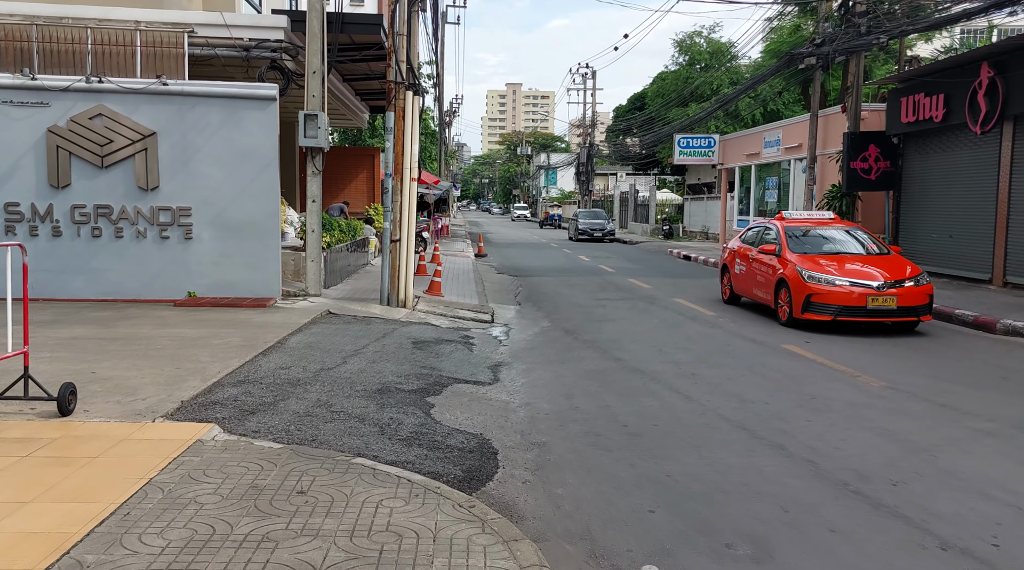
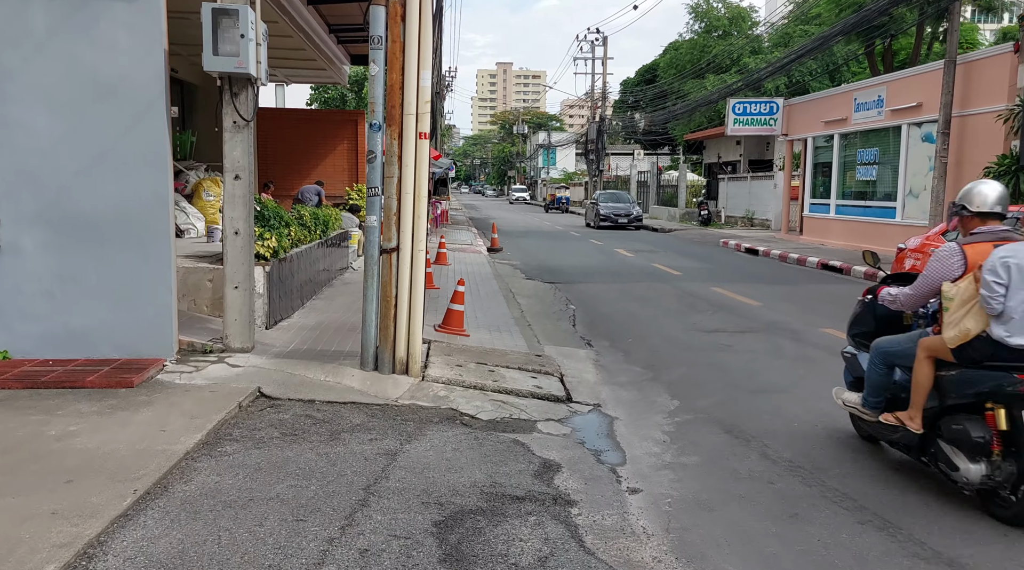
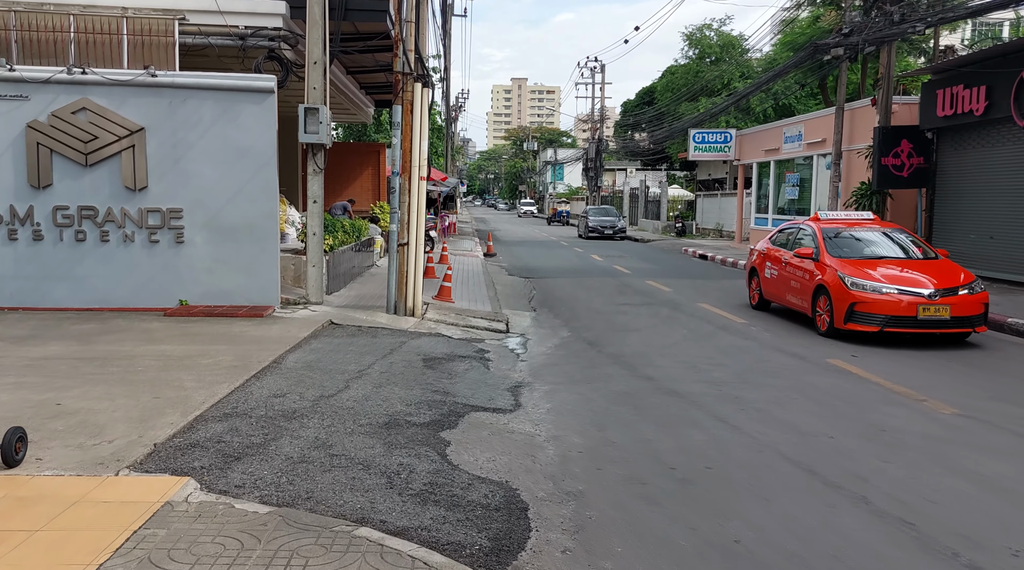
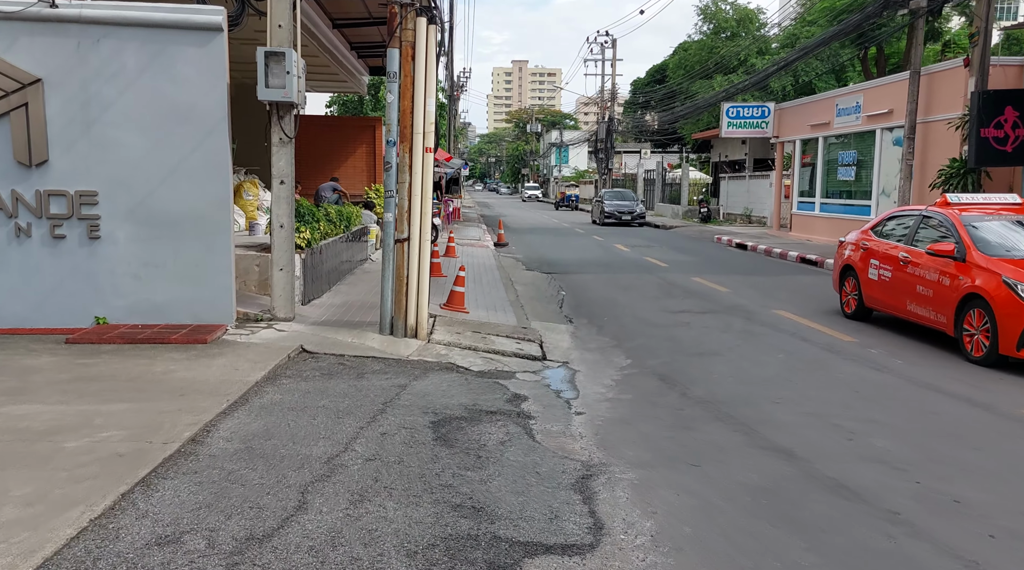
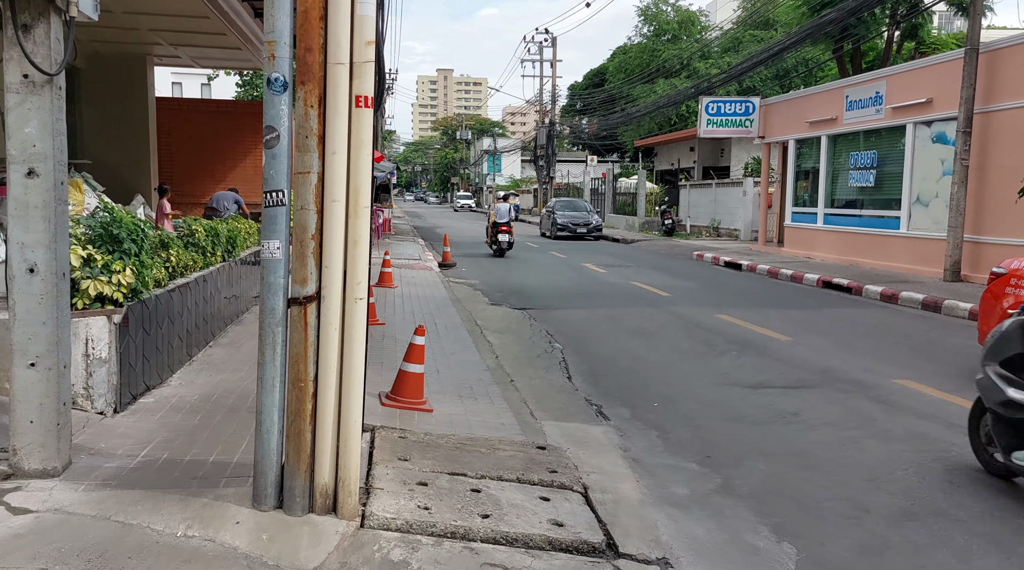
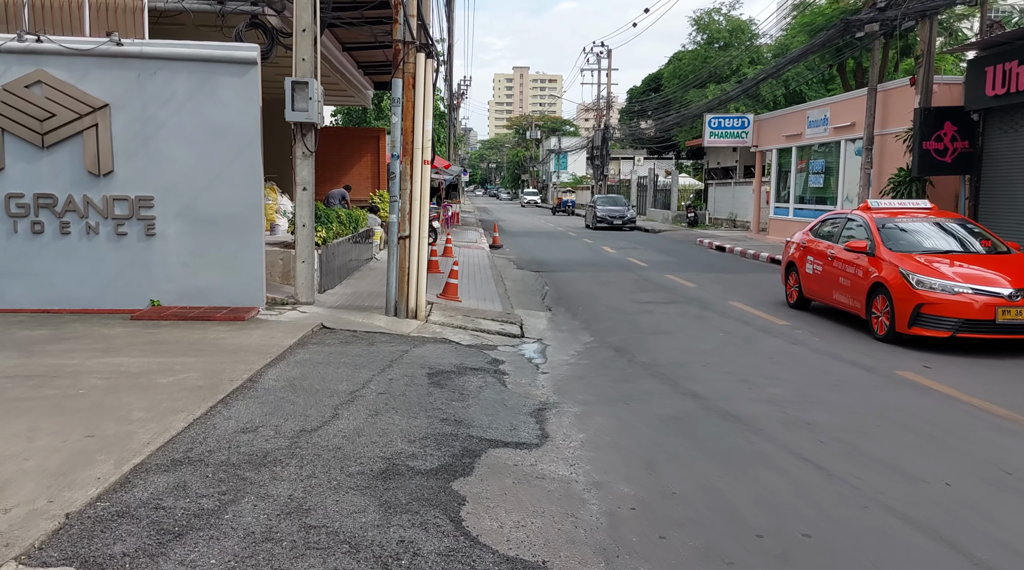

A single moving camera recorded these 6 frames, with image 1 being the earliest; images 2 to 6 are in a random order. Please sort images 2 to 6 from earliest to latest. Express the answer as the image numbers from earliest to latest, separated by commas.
3, 6, 4, 2, 5
